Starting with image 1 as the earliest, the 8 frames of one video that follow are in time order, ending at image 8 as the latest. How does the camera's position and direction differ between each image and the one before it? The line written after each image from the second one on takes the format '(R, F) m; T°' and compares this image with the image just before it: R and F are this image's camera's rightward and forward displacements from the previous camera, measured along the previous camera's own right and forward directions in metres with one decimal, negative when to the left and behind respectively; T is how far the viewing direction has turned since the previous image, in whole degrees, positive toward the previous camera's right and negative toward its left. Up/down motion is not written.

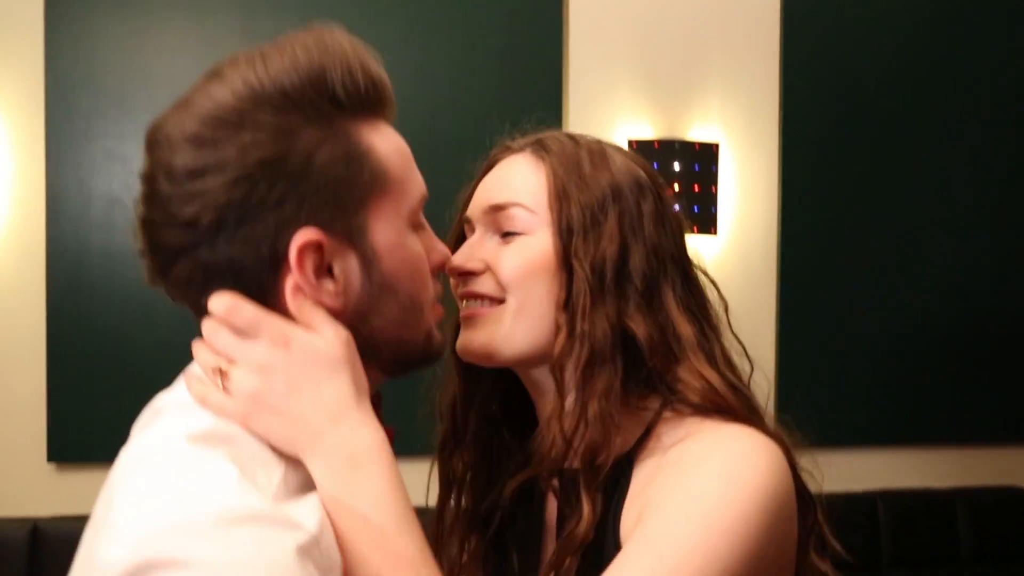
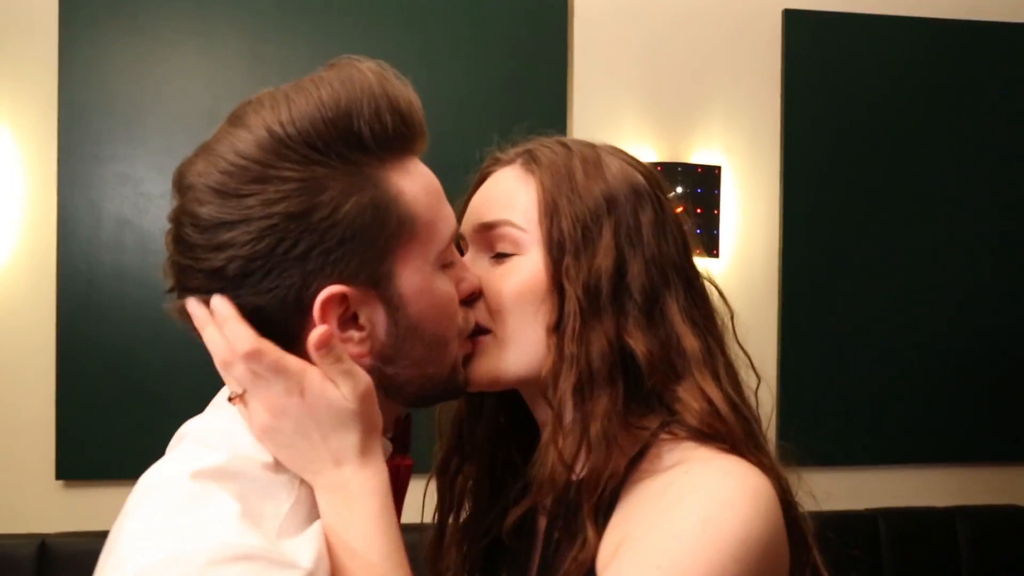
(0.0, 0.0) m; -1°
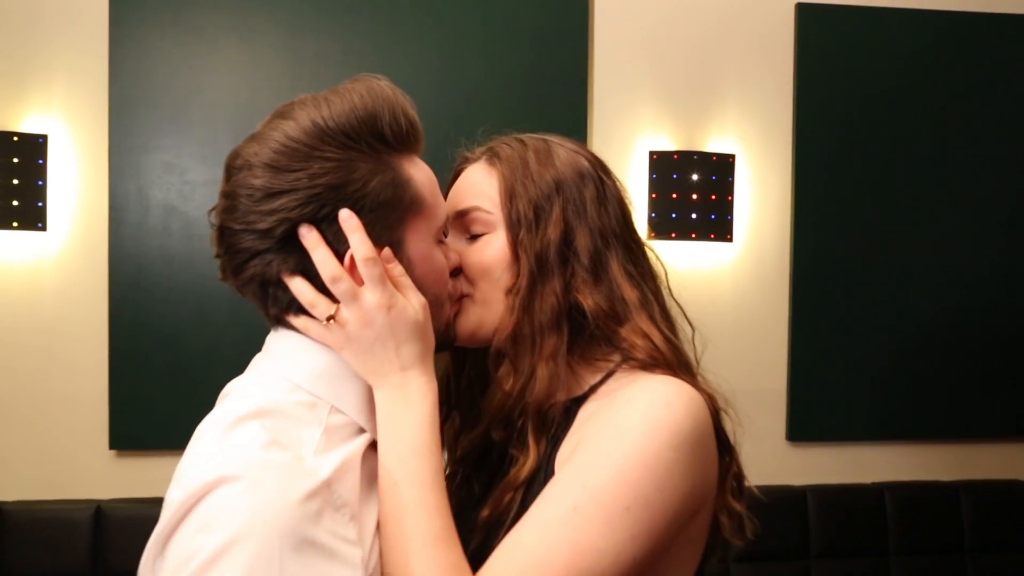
(0.0, -0.1) m; -2°
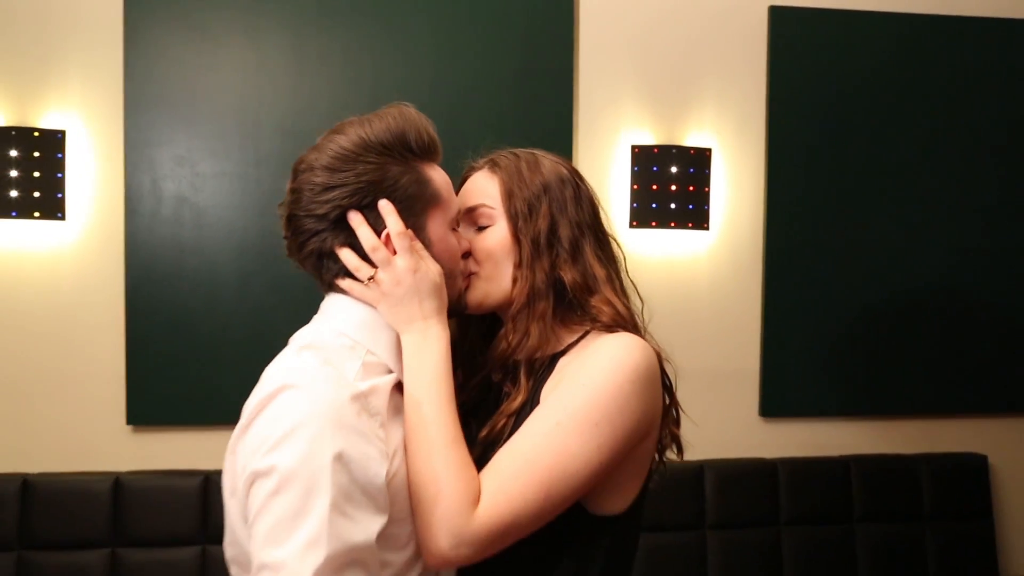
(0.0, -0.2) m; +1°
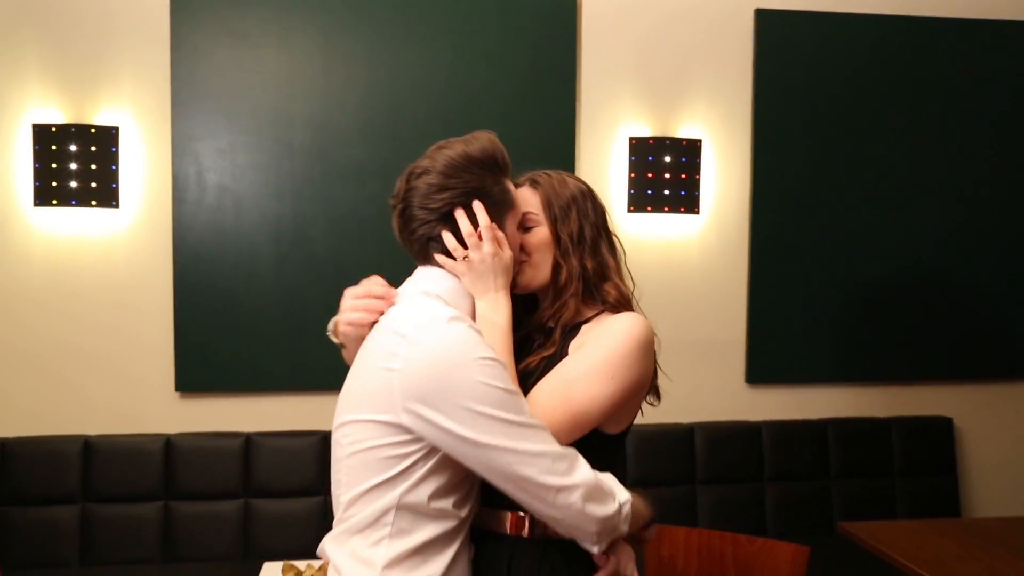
(0.0, -0.3) m; 0°
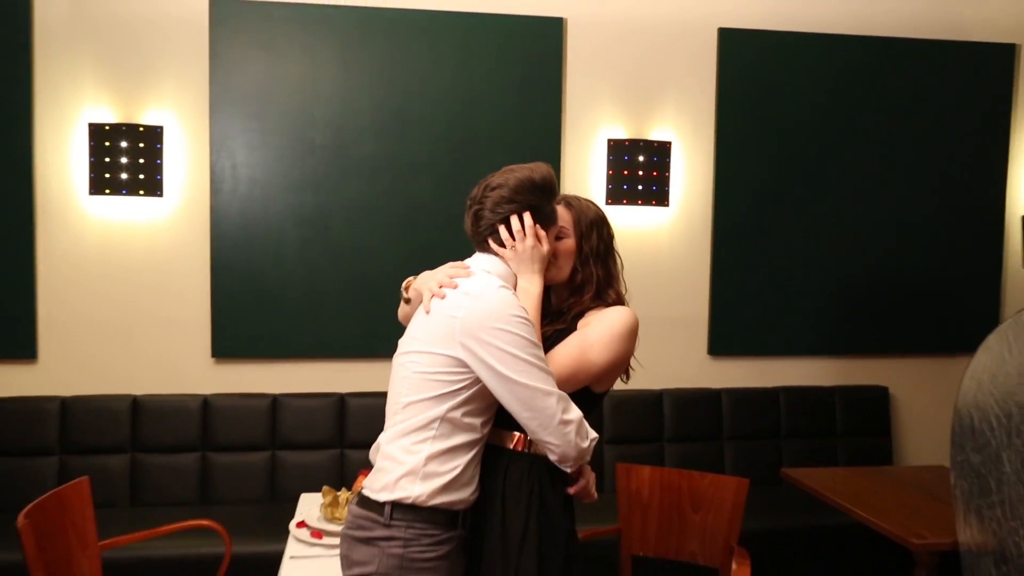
(0.0, -0.4) m; +1°
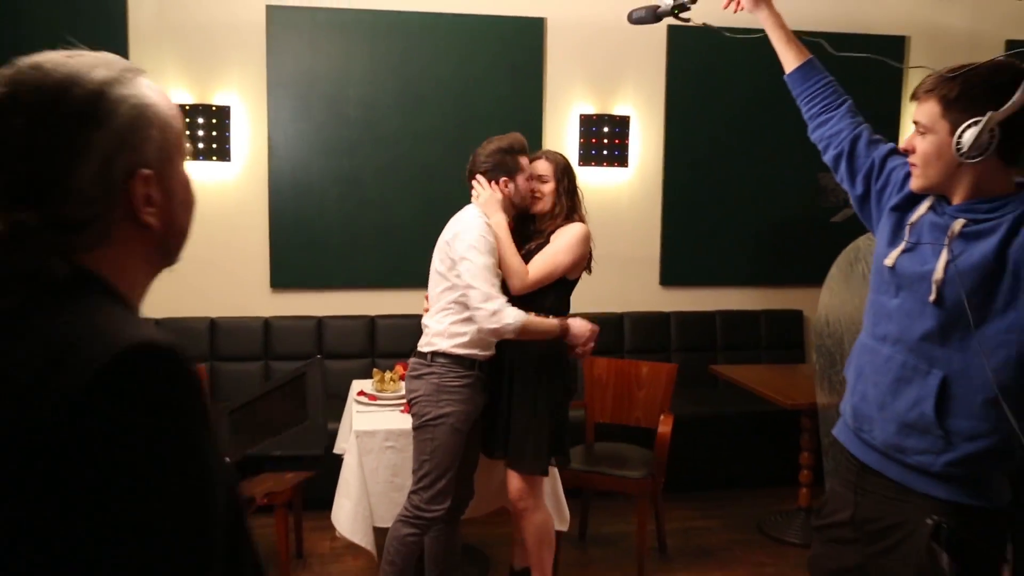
(0.0, -0.9) m; +1°
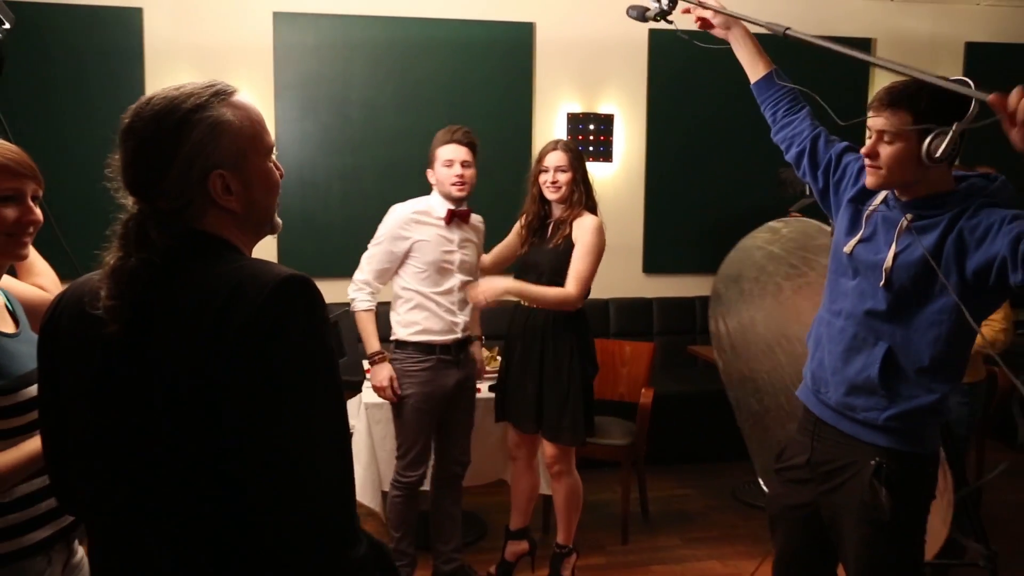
(-0.1, -0.3) m; +1°
